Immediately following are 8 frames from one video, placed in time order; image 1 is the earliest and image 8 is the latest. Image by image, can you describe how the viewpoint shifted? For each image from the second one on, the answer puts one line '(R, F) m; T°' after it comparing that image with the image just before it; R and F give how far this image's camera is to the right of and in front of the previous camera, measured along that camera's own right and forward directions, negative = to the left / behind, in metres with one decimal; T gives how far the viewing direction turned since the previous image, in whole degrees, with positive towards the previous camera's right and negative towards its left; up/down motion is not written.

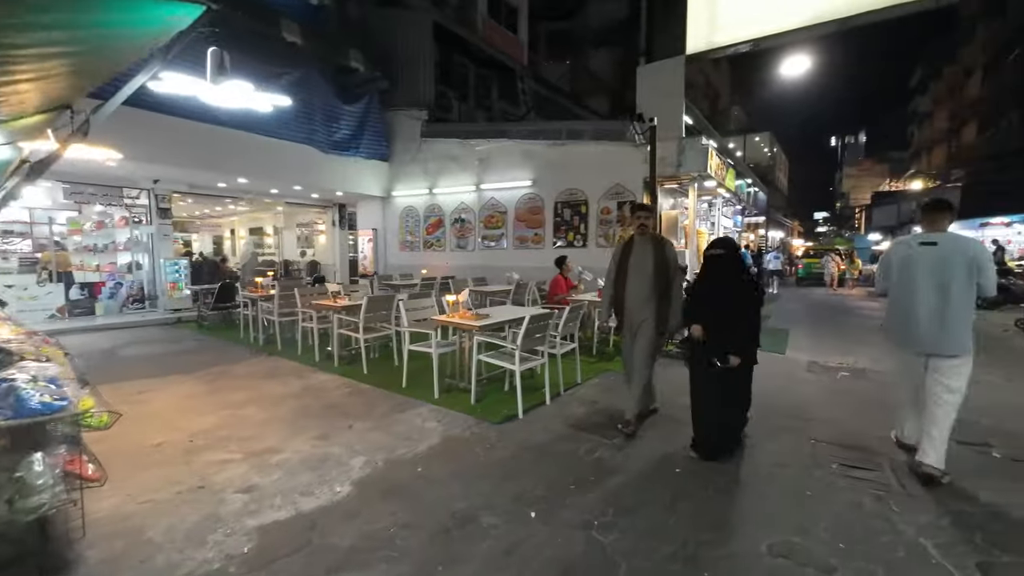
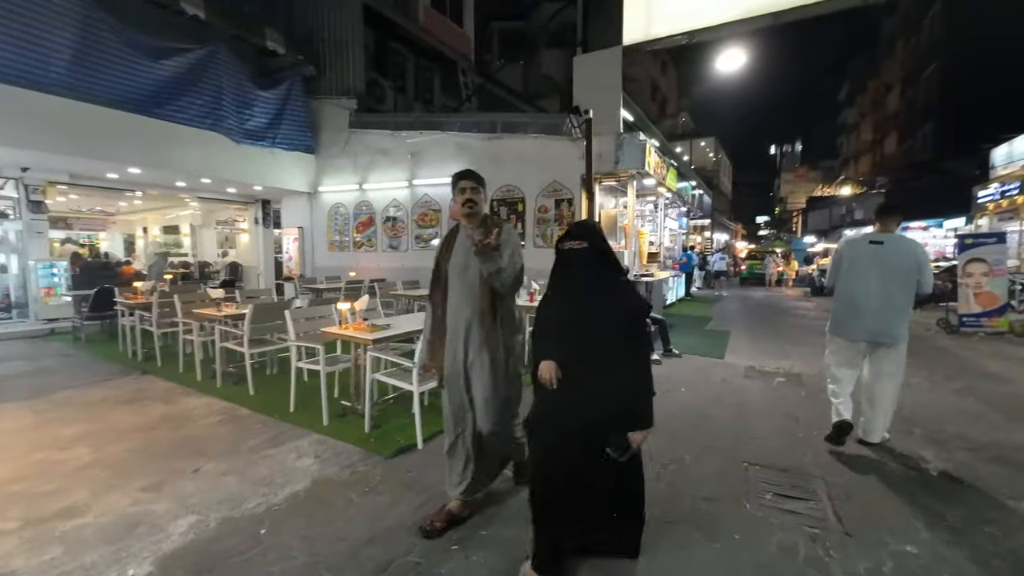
(+0.5, +0.6) m; +5°
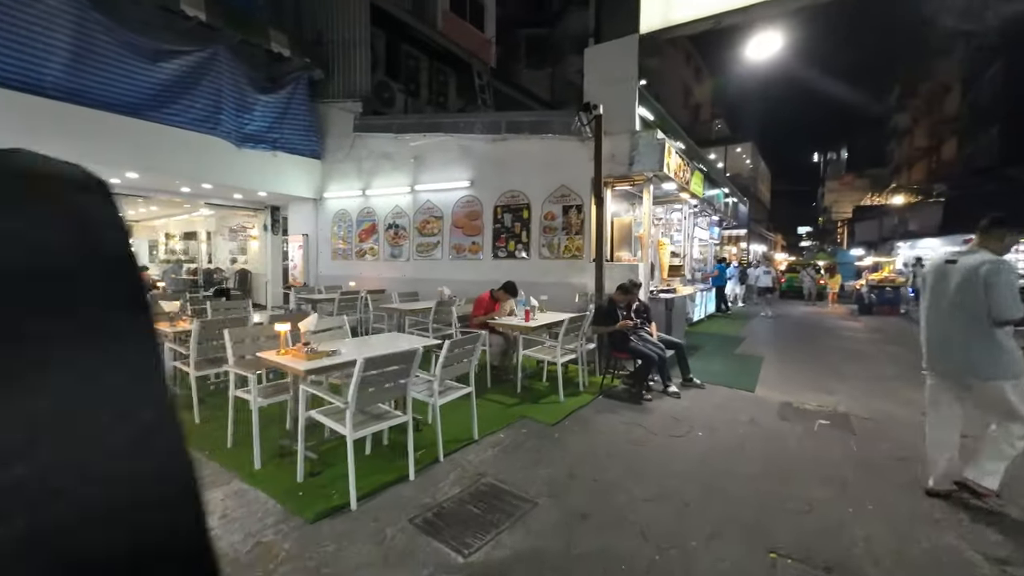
(+0.5, +0.7) m; -4°
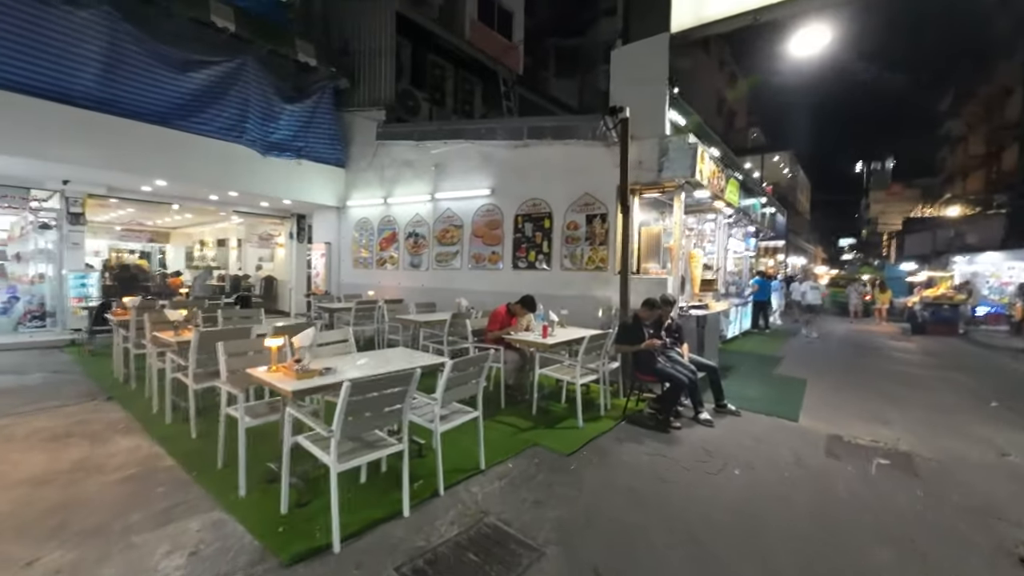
(+0.1, +0.4) m; -4°
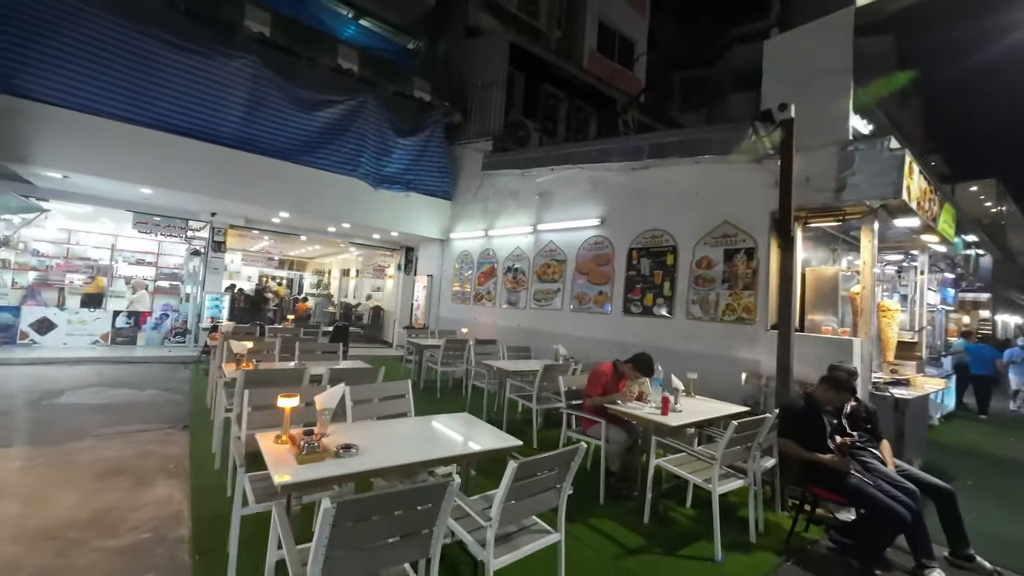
(0.0, +1.1) m; -15°
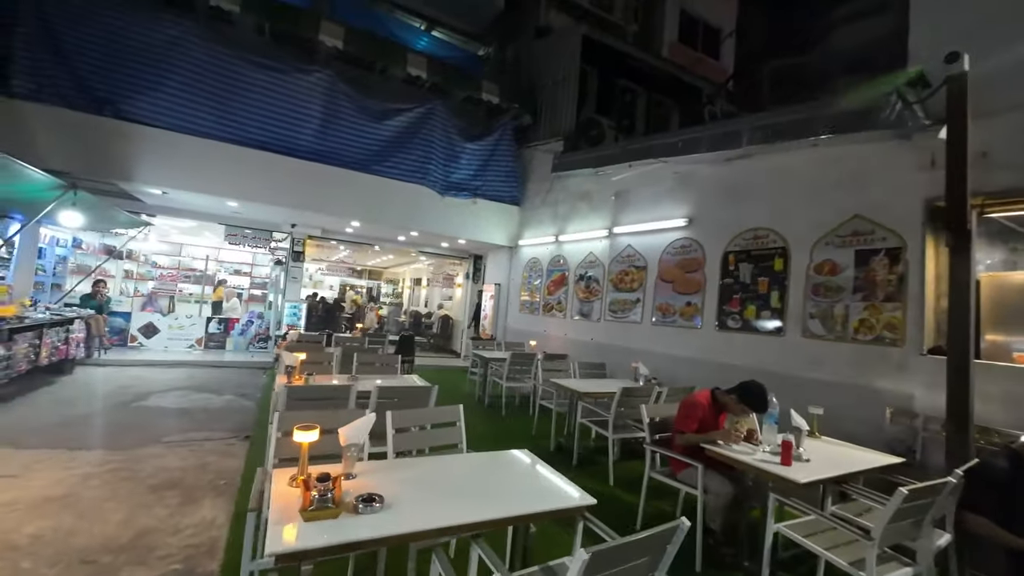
(0.0, +0.6) m; -10°
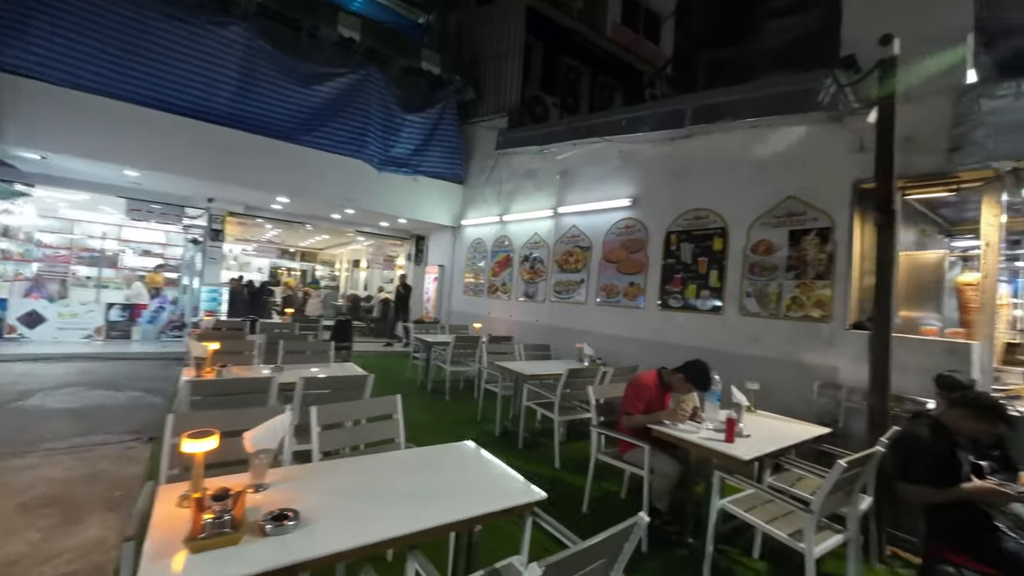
(0.0, +0.2) m; +7°
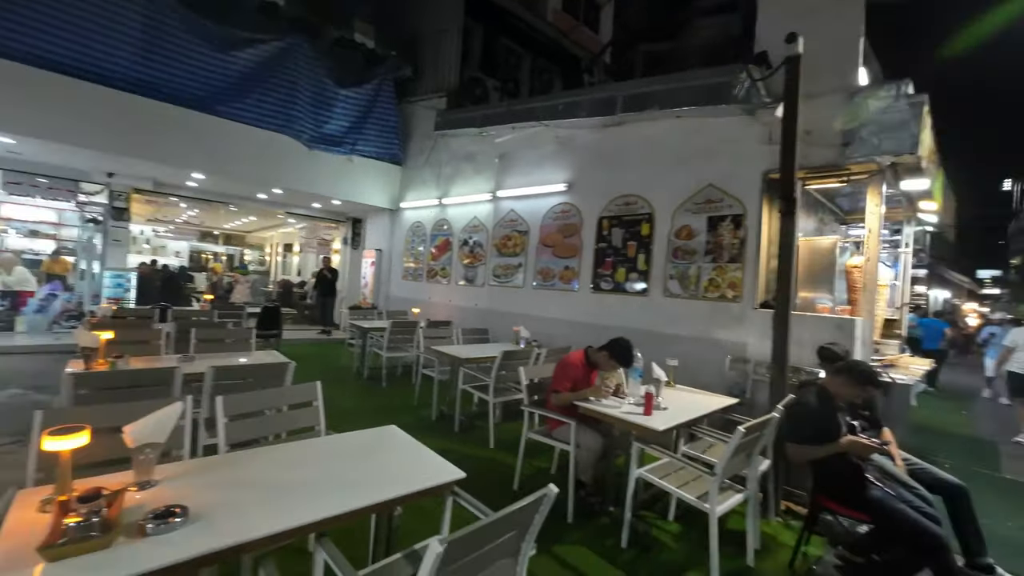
(+0.1, 0.0) m; +7°
